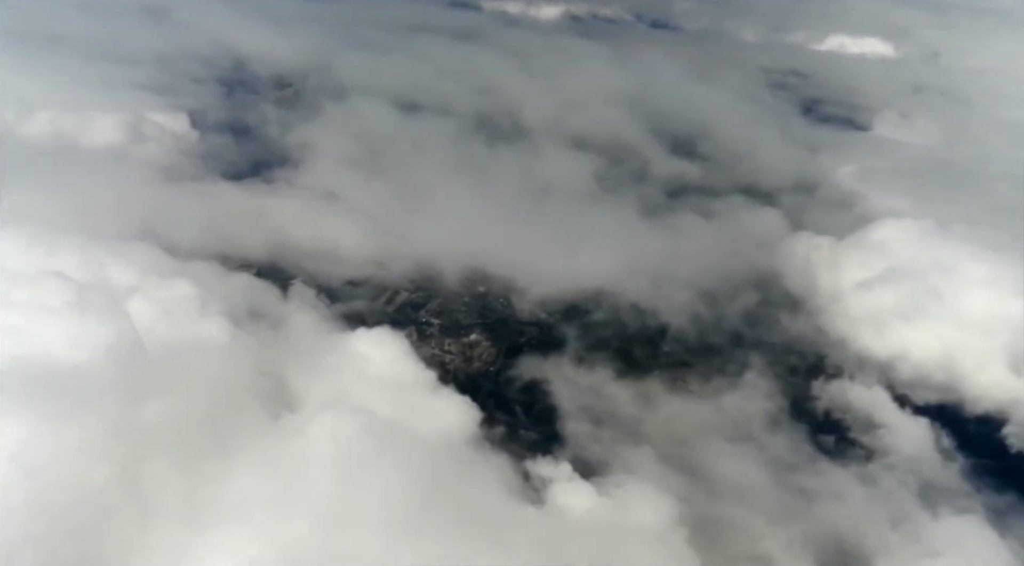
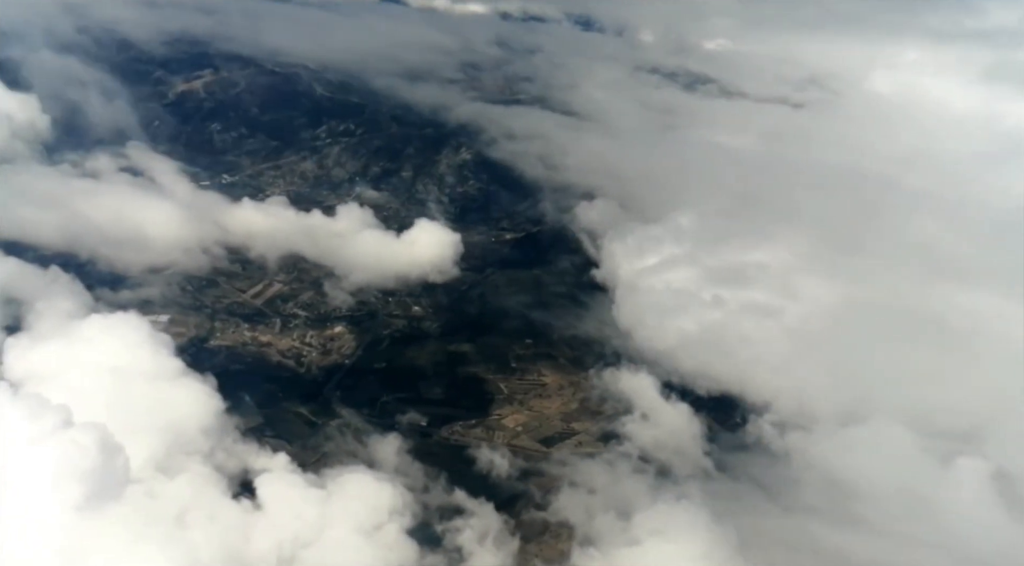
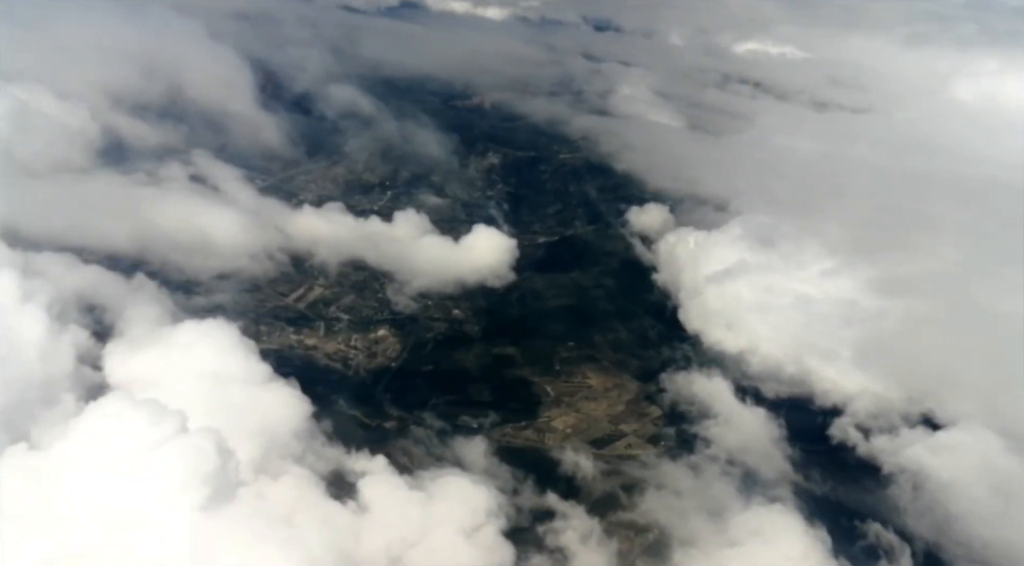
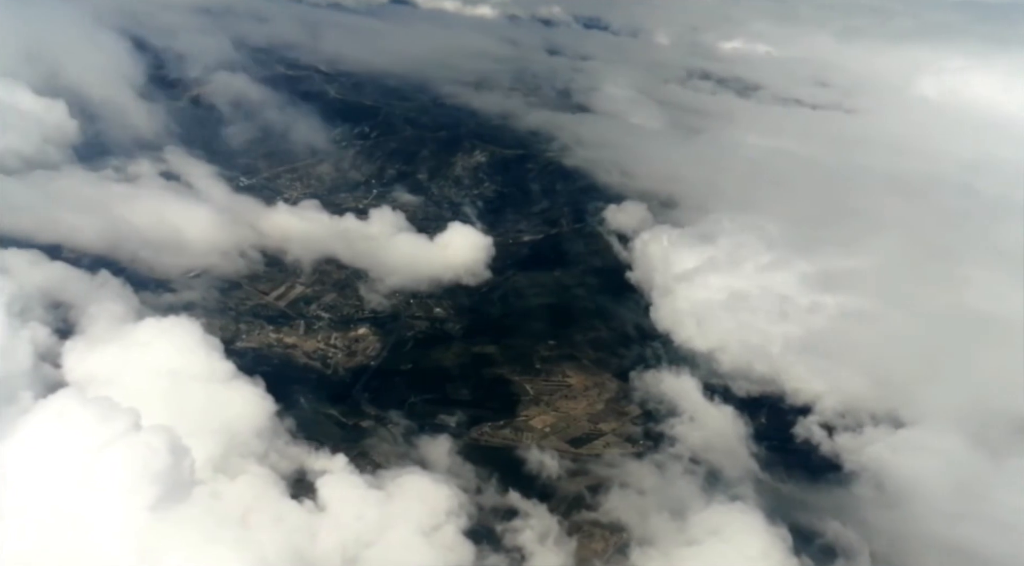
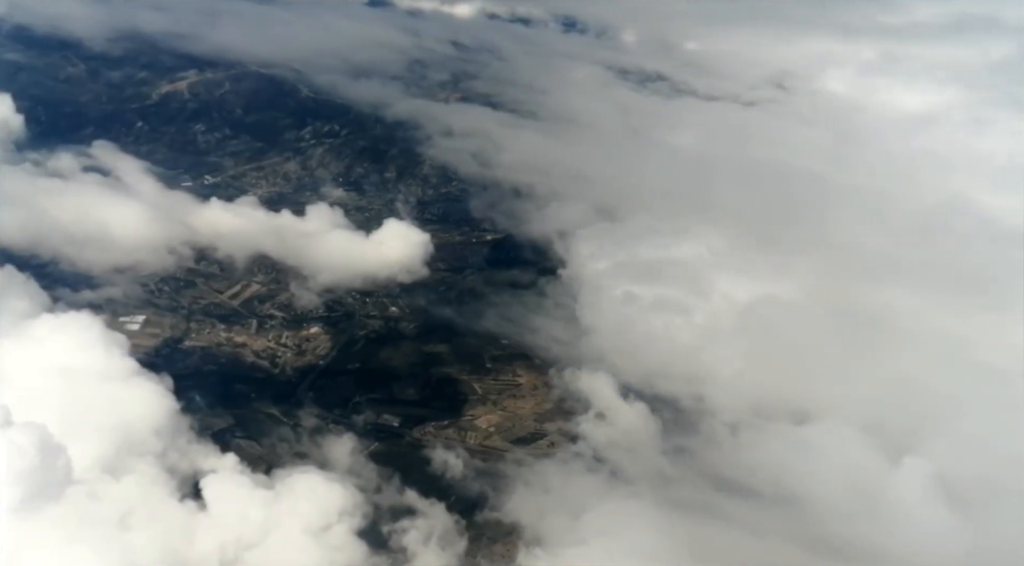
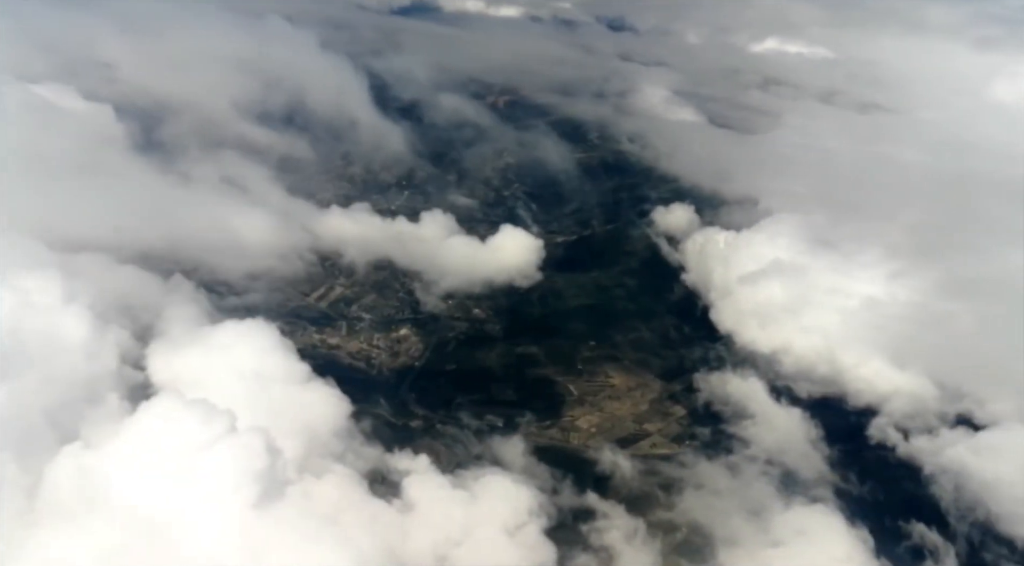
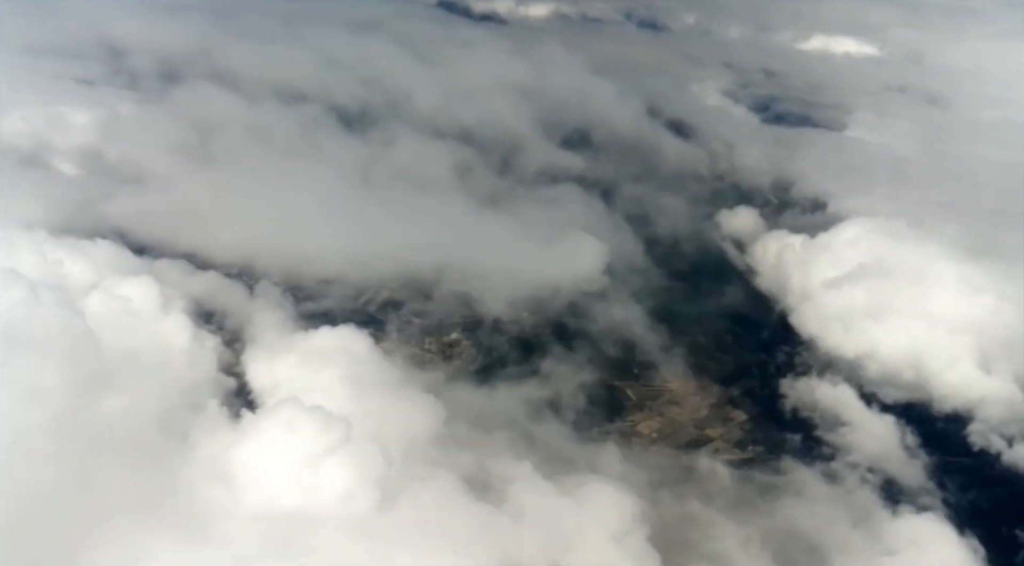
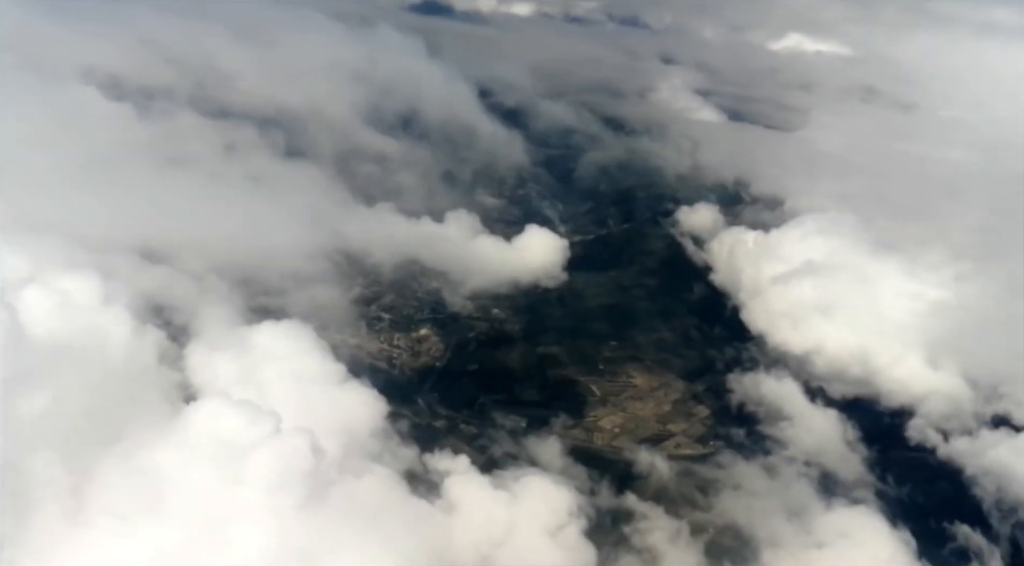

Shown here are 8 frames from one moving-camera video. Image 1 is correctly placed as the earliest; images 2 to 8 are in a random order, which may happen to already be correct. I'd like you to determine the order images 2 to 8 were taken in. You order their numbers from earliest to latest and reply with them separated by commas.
7, 8, 6, 3, 4, 2, 5
